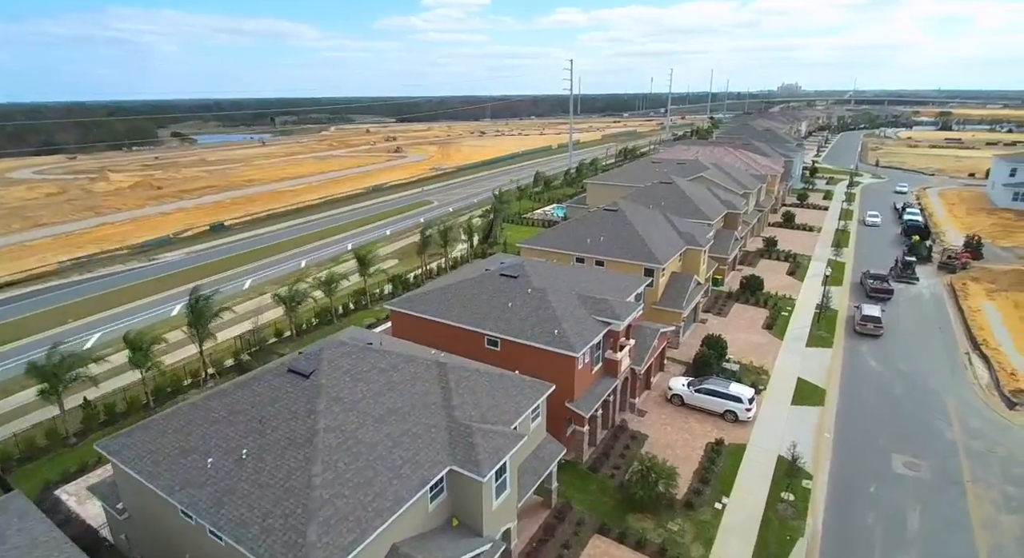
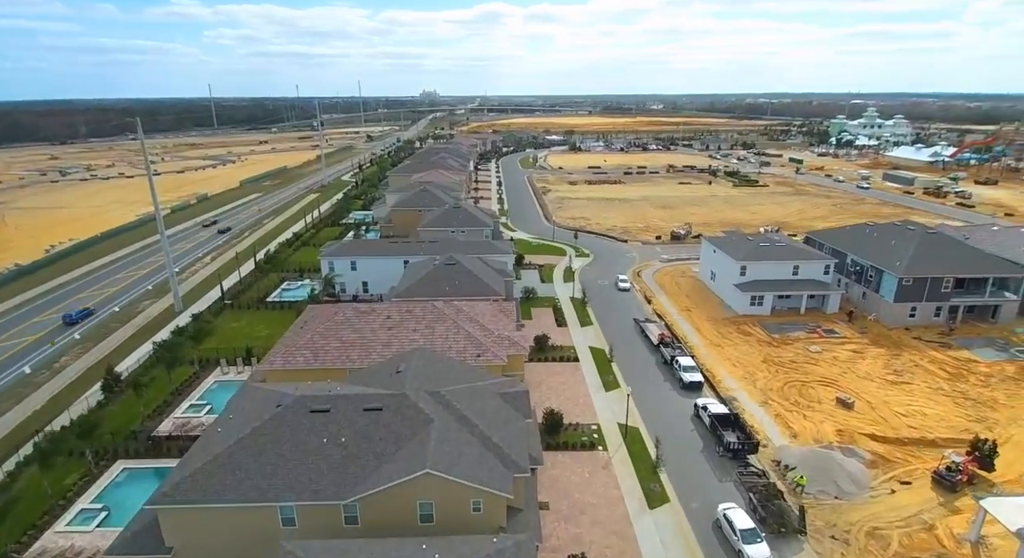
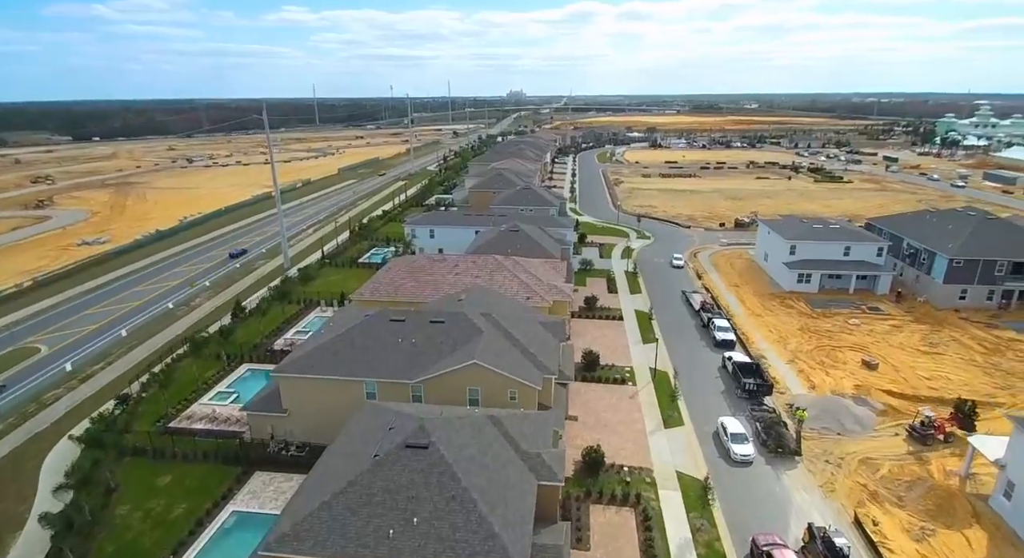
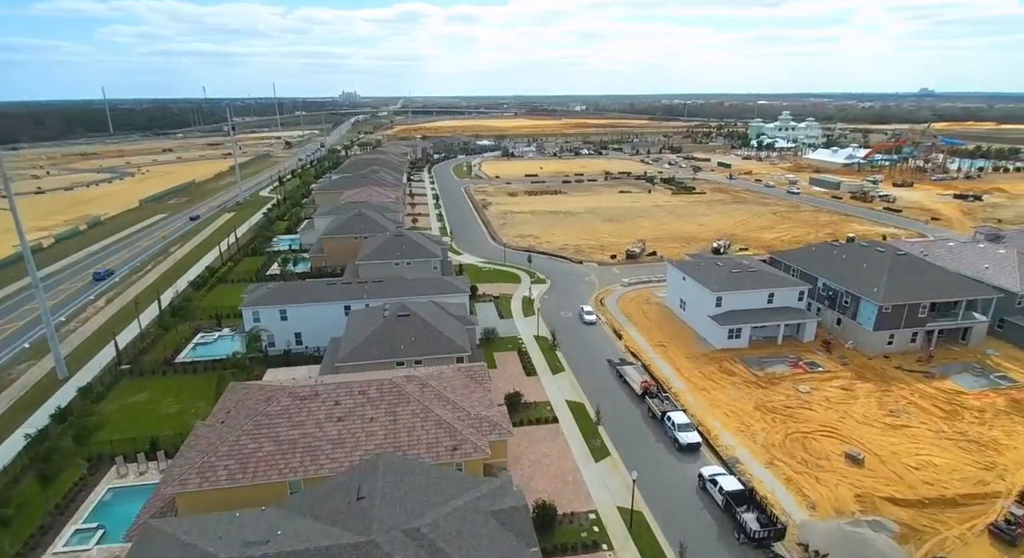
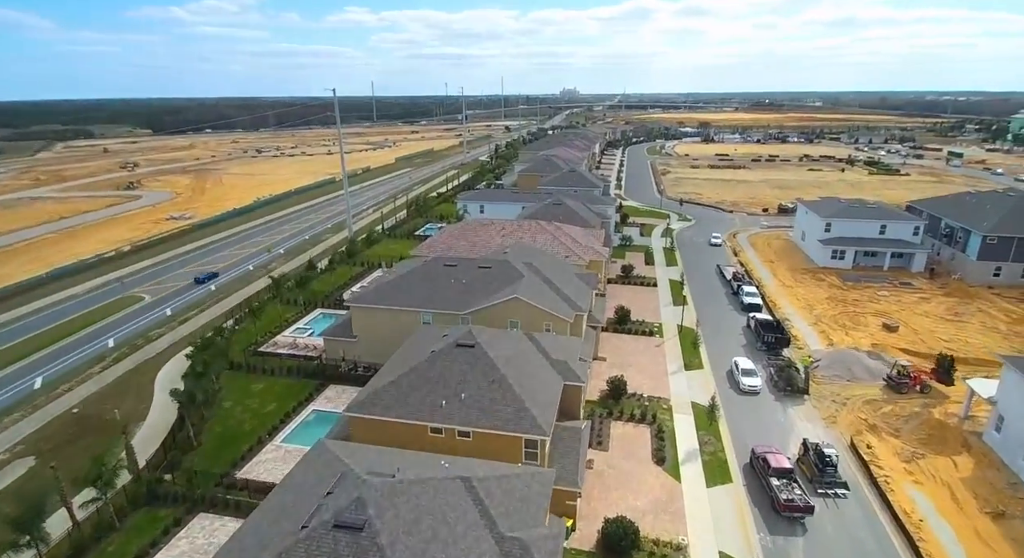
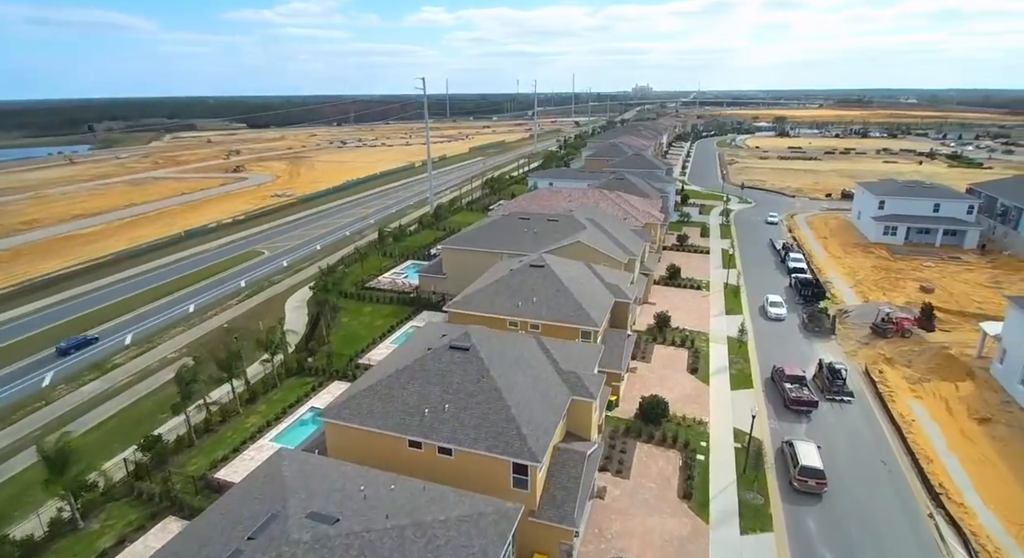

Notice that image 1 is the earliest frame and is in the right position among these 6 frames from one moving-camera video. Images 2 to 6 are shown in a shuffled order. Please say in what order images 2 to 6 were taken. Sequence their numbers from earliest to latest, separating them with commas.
6, 5, 3, 2, 4
